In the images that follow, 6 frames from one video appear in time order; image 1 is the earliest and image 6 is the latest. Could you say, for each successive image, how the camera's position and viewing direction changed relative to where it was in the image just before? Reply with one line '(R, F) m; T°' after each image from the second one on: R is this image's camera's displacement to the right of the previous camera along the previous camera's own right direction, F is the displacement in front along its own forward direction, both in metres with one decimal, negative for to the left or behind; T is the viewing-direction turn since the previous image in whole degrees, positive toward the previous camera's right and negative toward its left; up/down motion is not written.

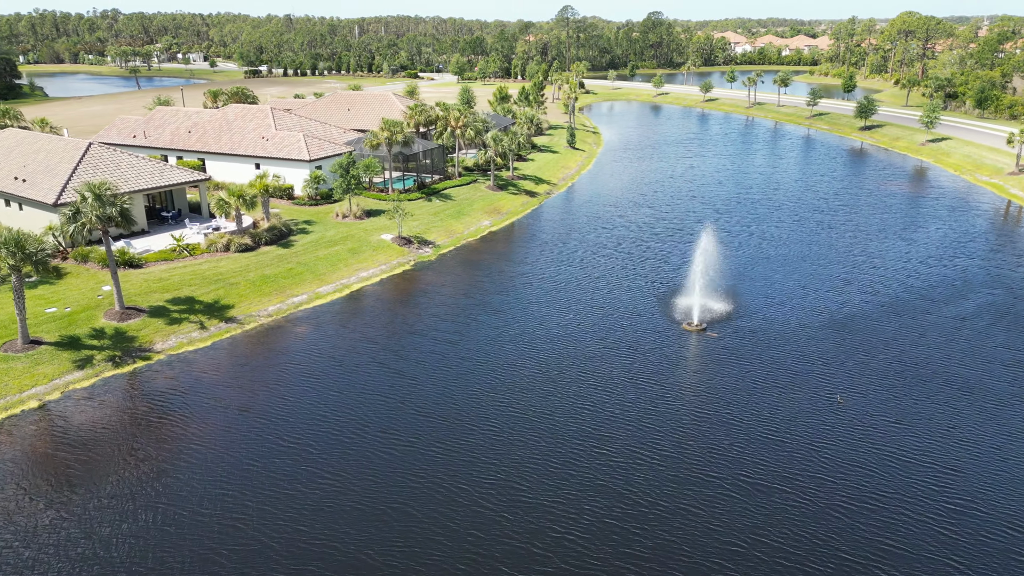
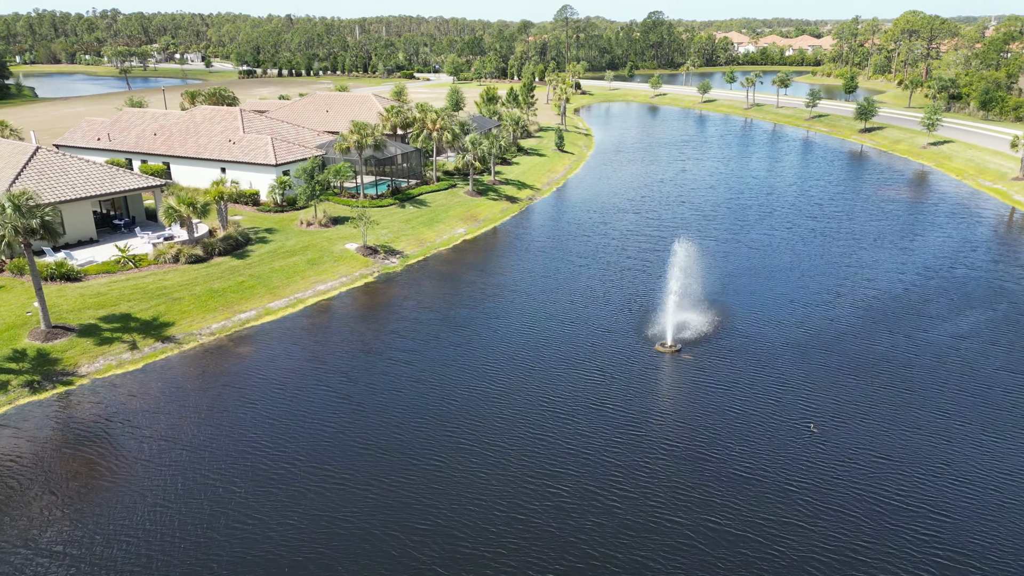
(+2.3, +2.9) m; 0°
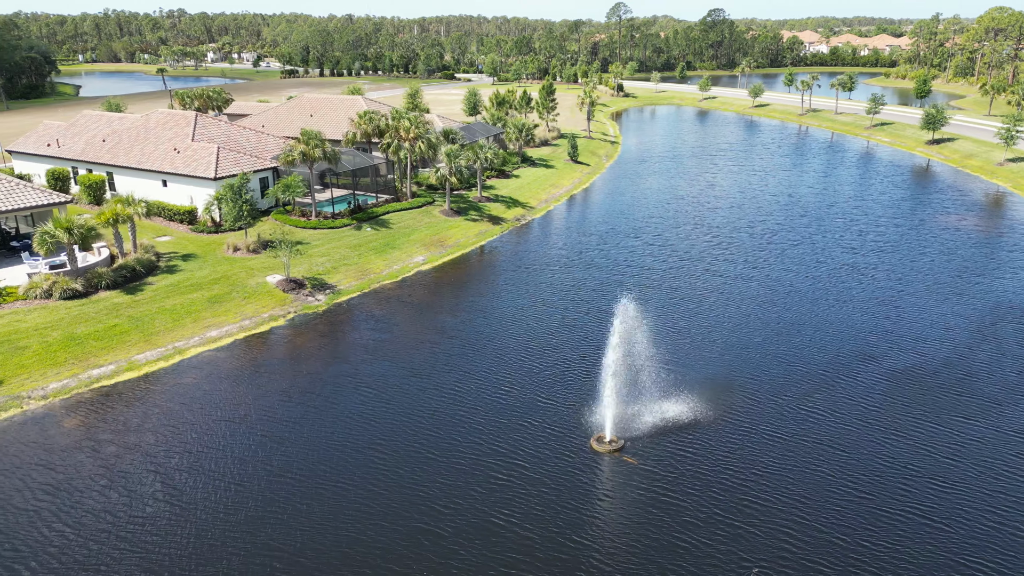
(+6.5, +8.9) m; -5°
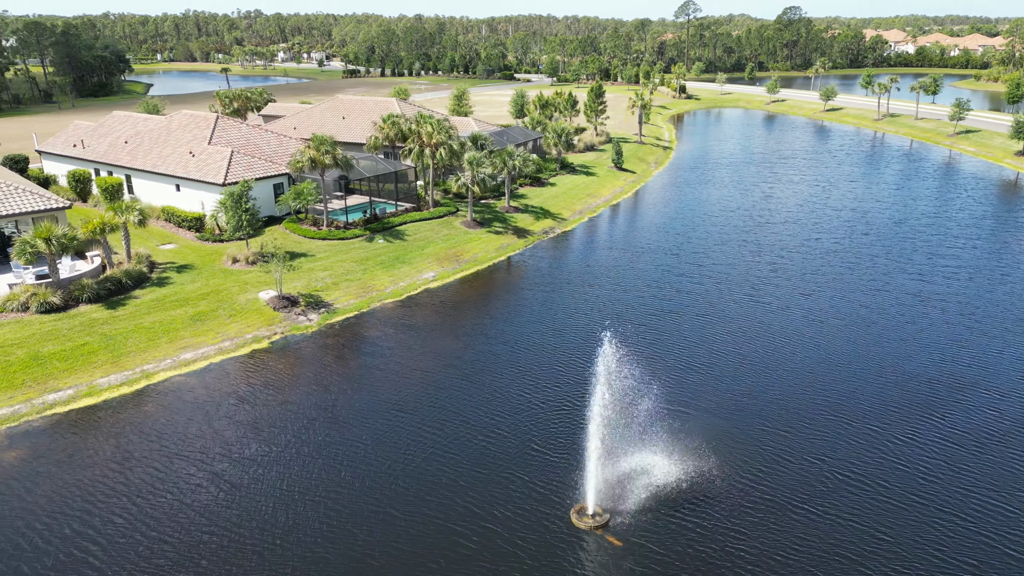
(+3.0, +4.1) m; -5°
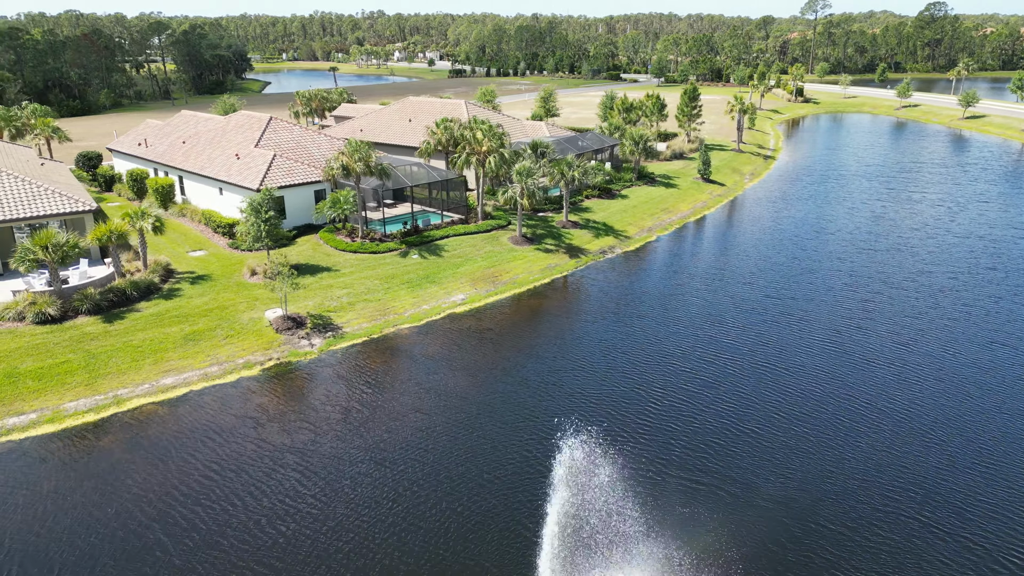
(+4.1, +5.2) m; -9°
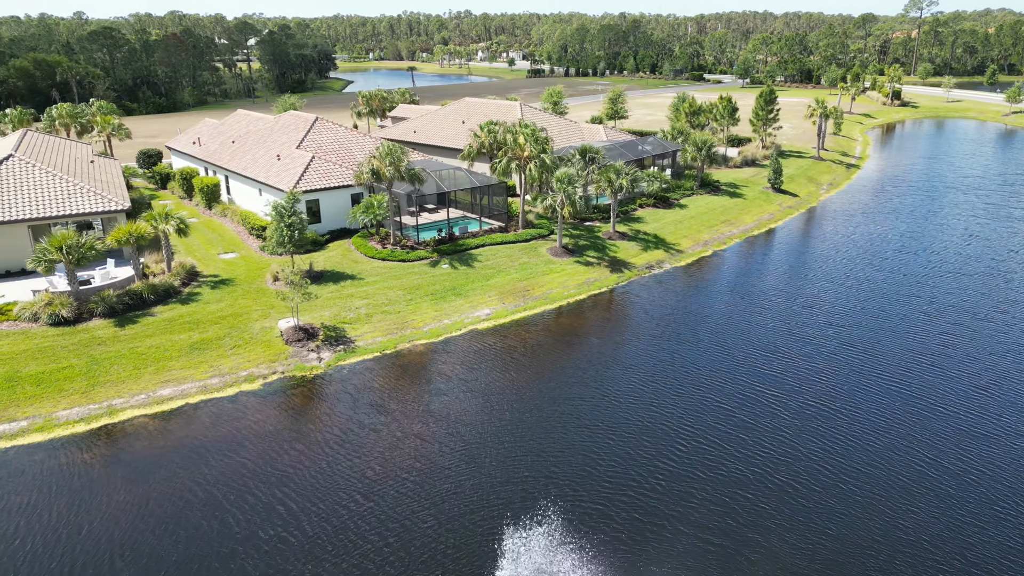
(+2.7, +2.9) m; -6°
